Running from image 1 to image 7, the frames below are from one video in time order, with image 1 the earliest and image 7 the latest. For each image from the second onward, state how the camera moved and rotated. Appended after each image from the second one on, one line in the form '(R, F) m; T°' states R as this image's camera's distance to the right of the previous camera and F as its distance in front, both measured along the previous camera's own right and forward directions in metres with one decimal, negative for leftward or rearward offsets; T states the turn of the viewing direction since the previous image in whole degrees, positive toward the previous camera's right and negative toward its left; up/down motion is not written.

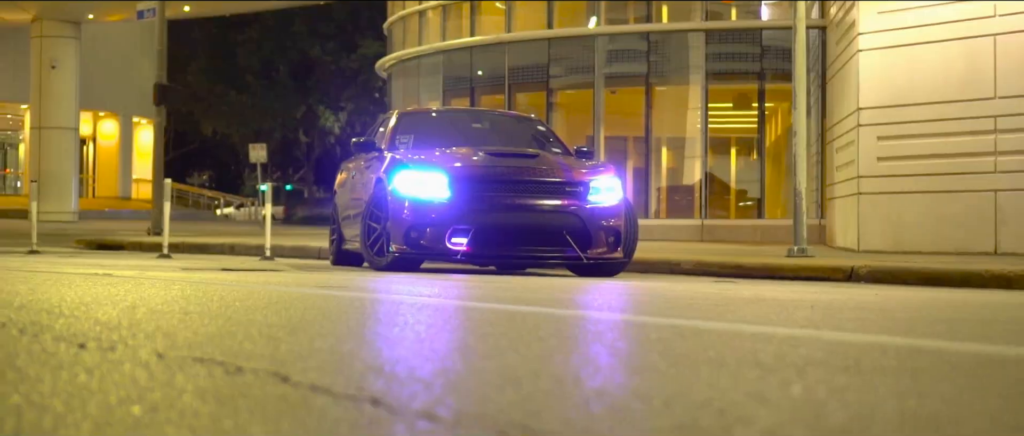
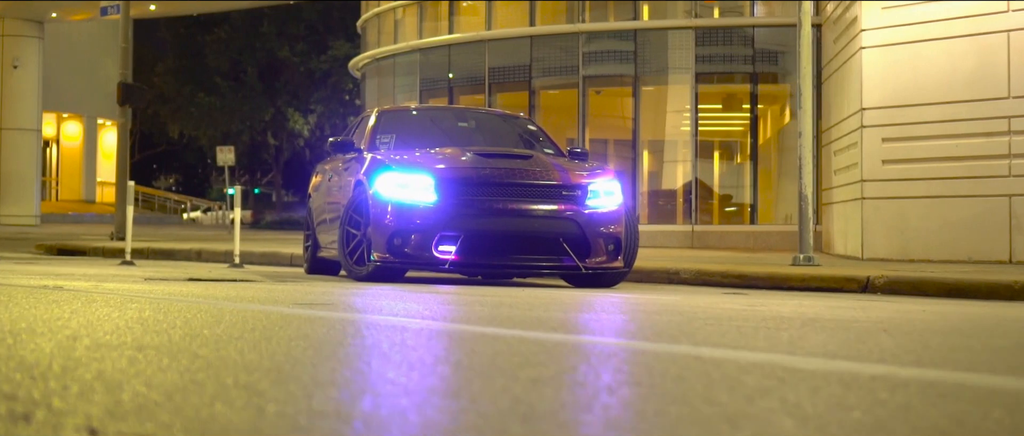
(-0.2, +0.9) m; +1°
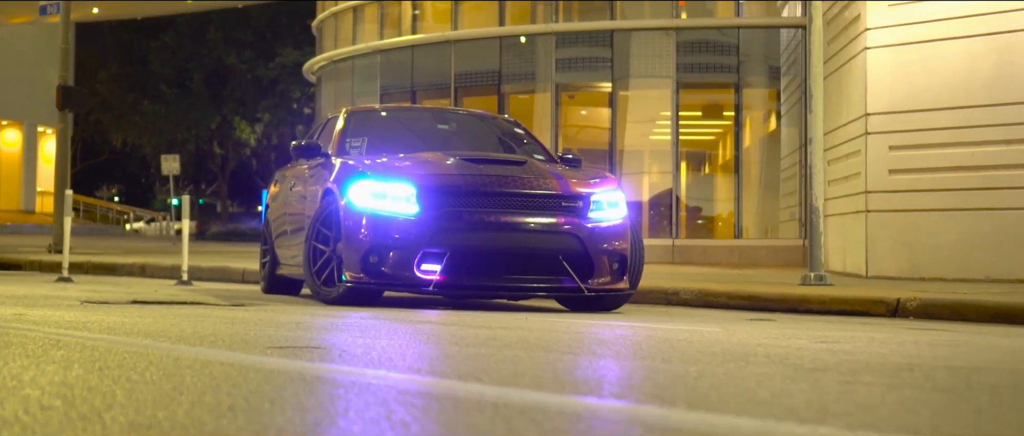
(-0.3, +1.4) m; +2°
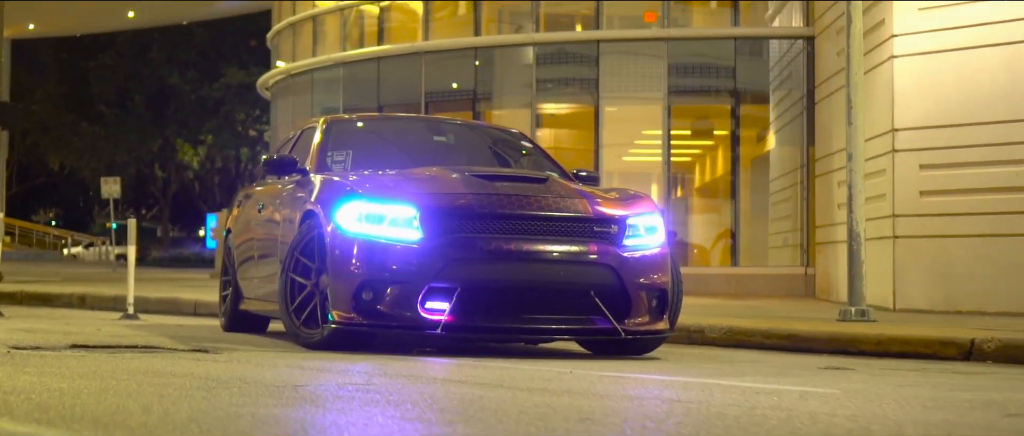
(-0.4, +1.6) m; +2°
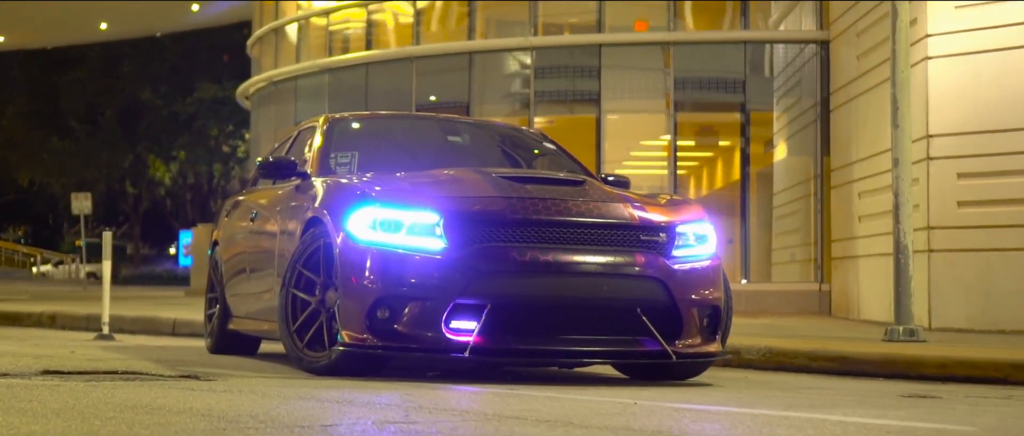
(-0.3, +1.0) m; +1°
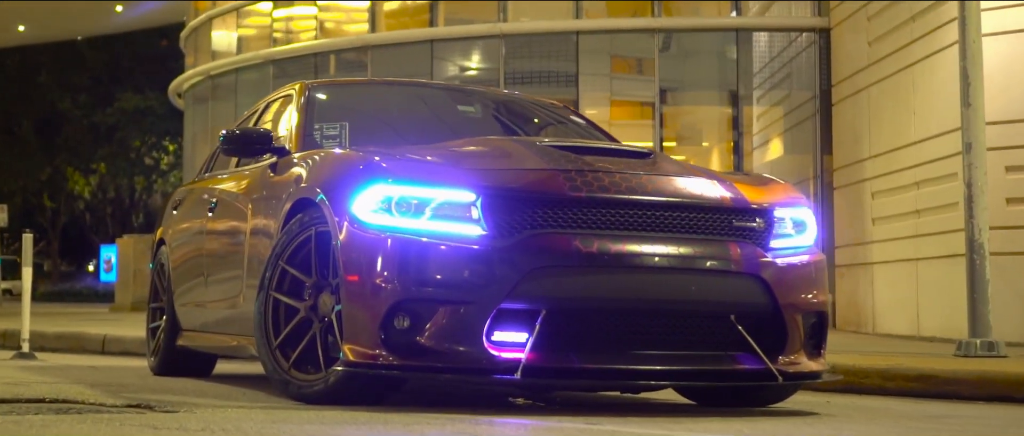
(-0.4, +1.7) m; +3°
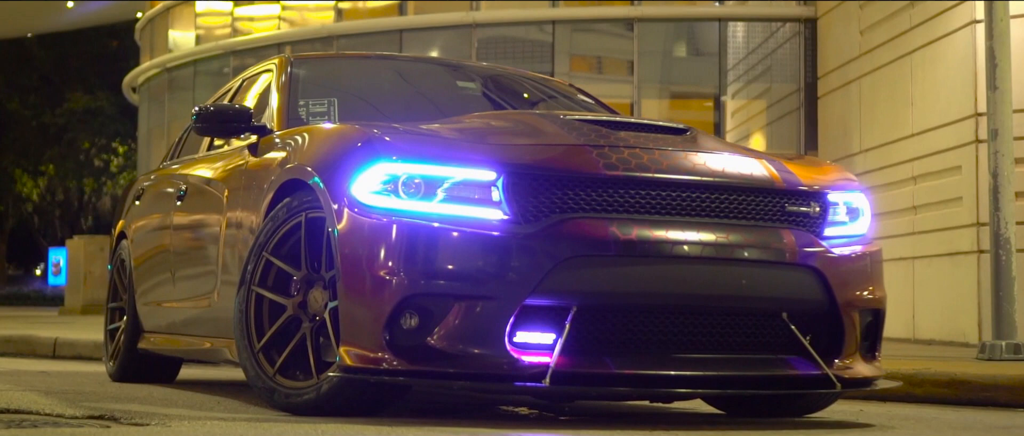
(-0.2, +0.7) m; +2°
